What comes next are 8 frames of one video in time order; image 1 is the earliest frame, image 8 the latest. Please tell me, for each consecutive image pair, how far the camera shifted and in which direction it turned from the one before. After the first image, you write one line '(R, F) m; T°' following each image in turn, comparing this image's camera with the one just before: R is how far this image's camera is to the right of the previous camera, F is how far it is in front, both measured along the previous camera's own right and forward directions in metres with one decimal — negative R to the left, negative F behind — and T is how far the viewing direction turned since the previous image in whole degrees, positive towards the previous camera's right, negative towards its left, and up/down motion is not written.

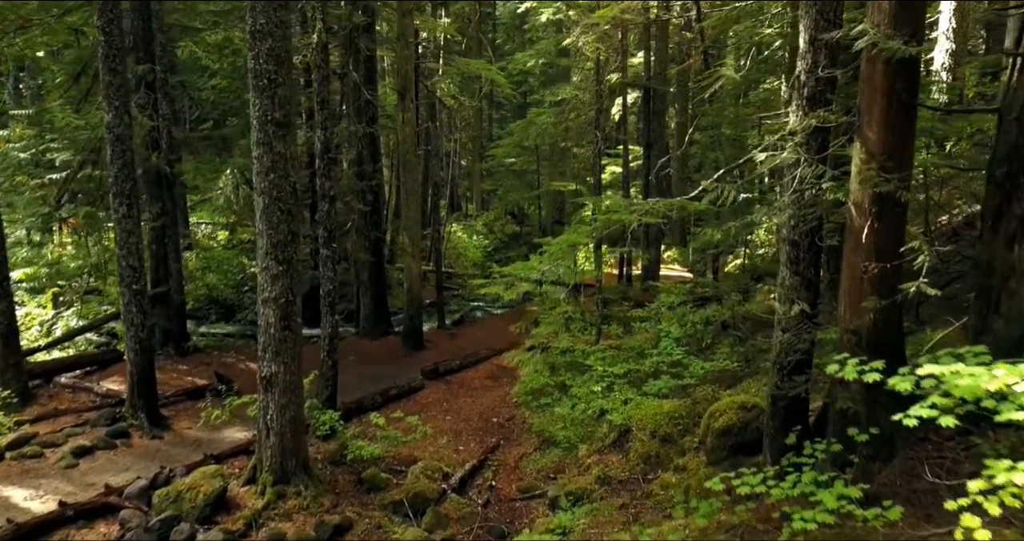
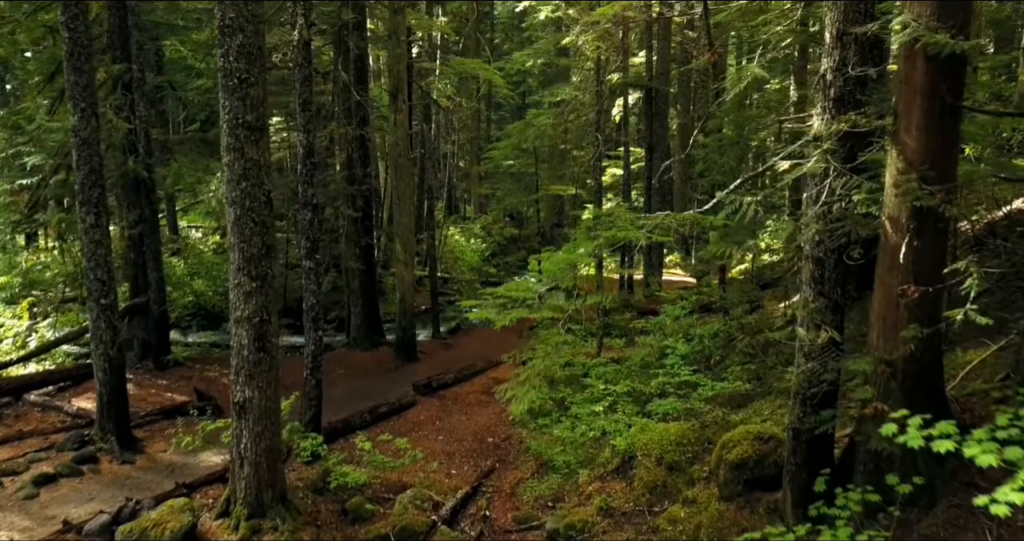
(+0.1, +0.7) m; 0°
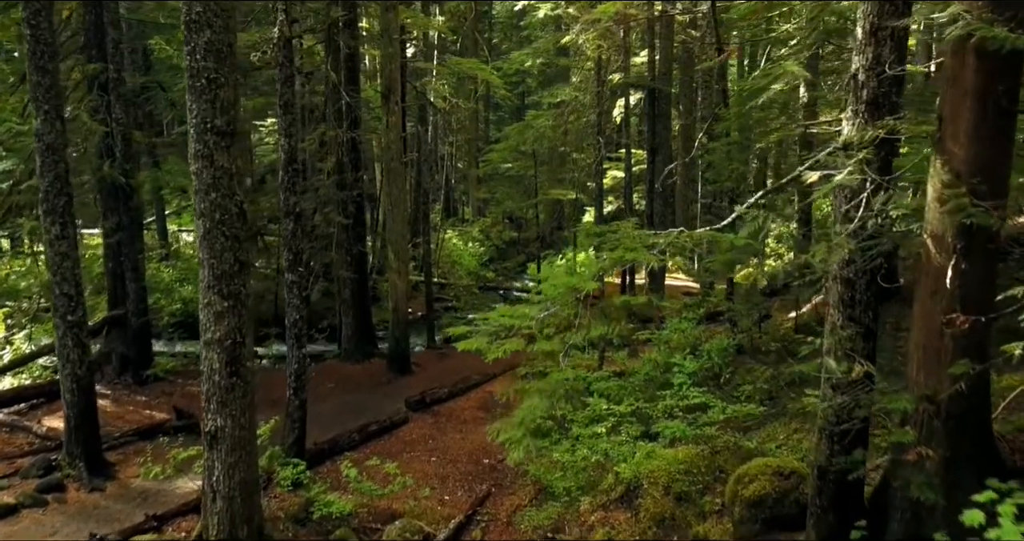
(0.0, +0.6) m; 0°
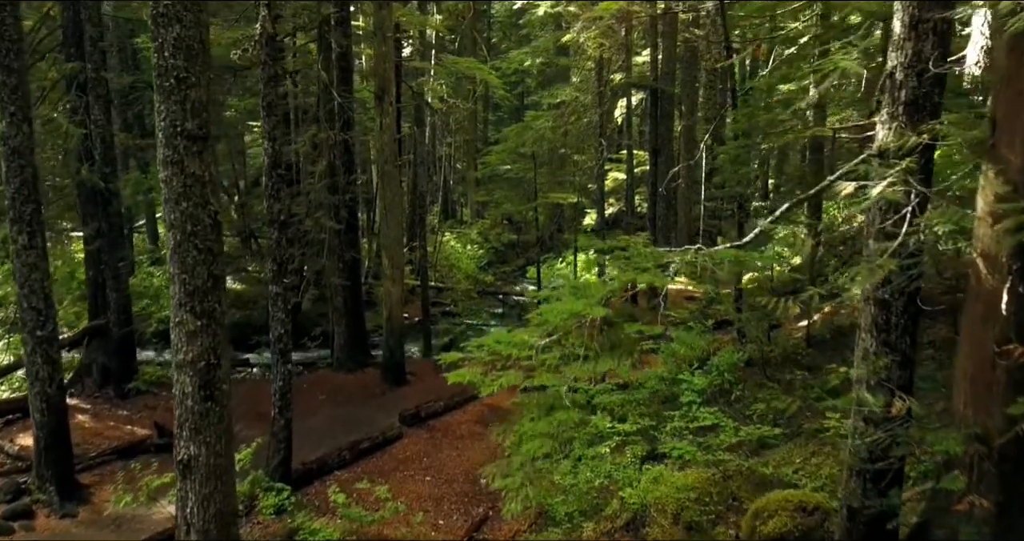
(0.0, +0.5) m; 0°
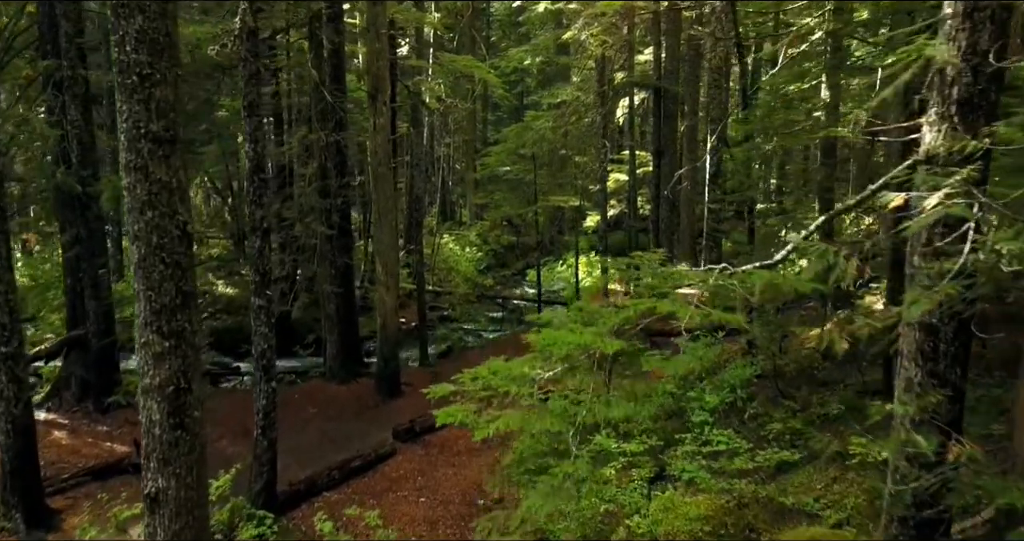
(0.0, +0.6) m; 0°
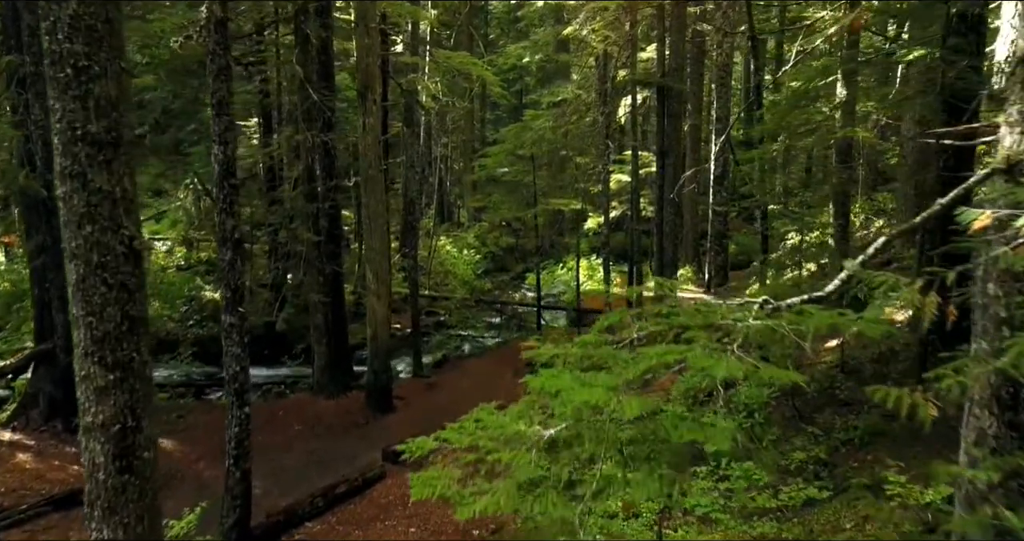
(0.0, +0.7) m; 0°
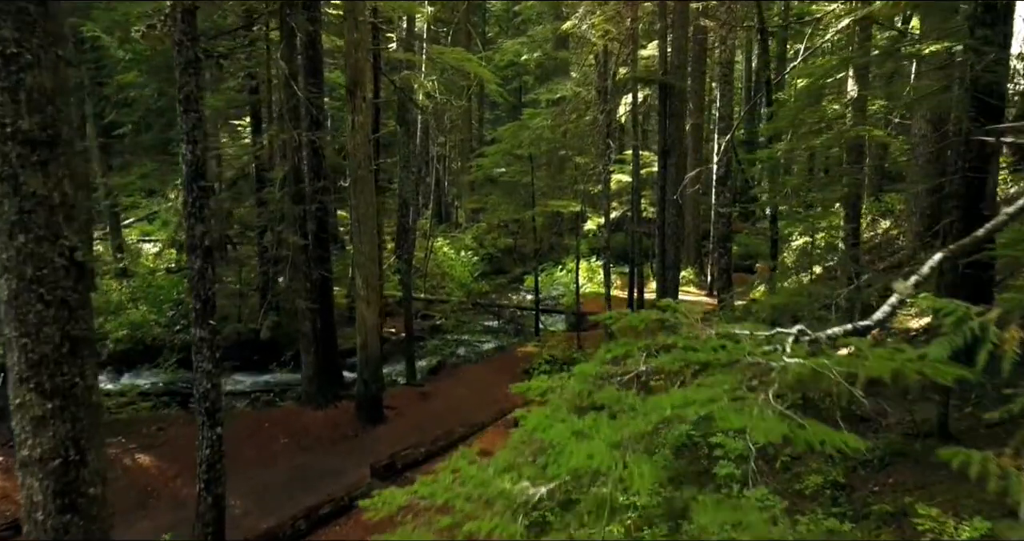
(+0.1, +0.5) m; 0°
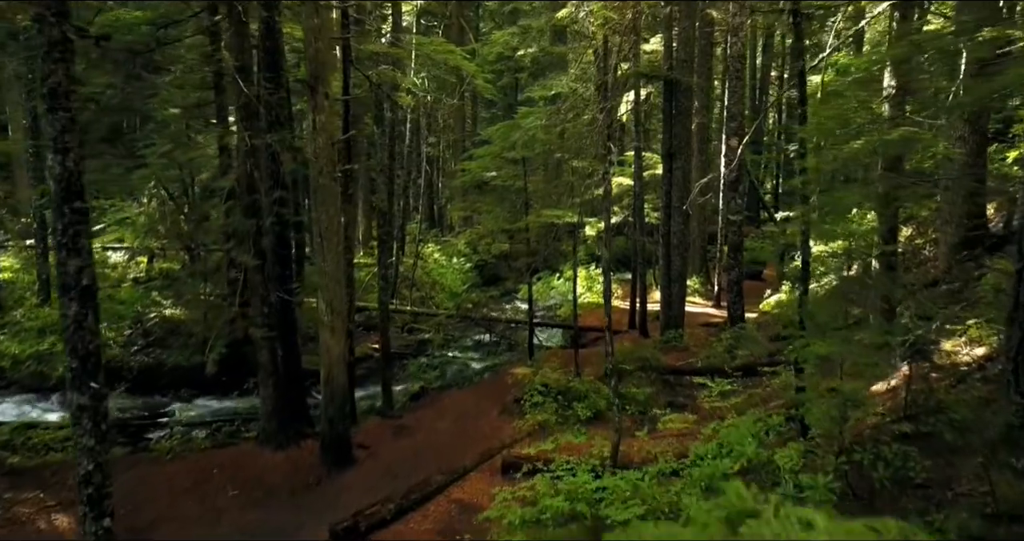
(+0.2, +1.6) m; 0°
